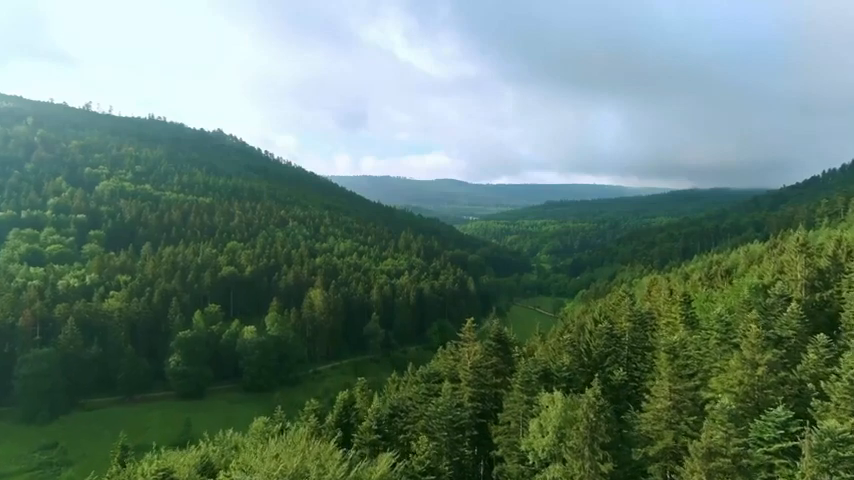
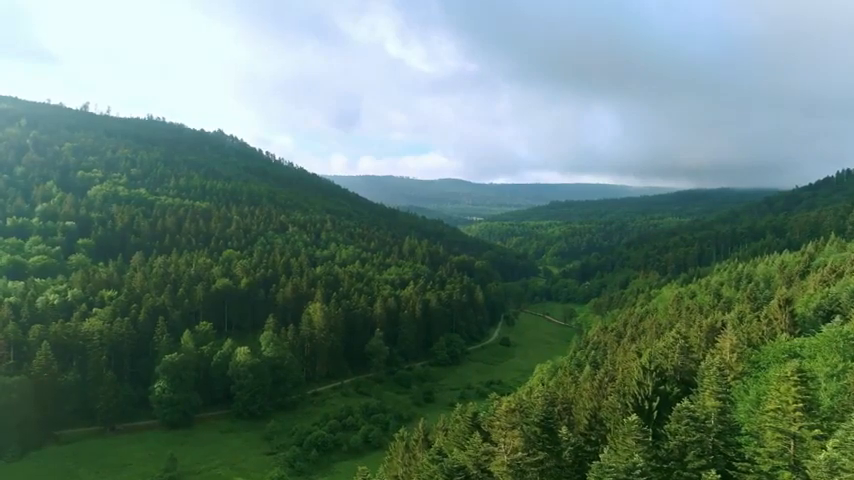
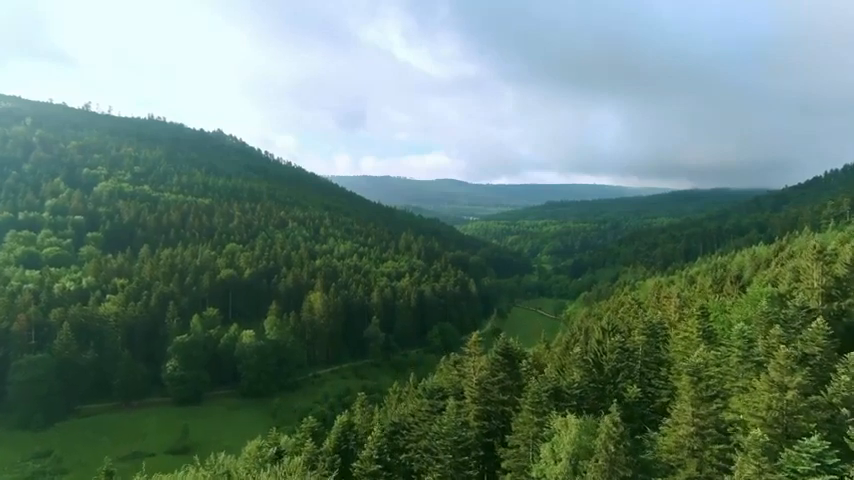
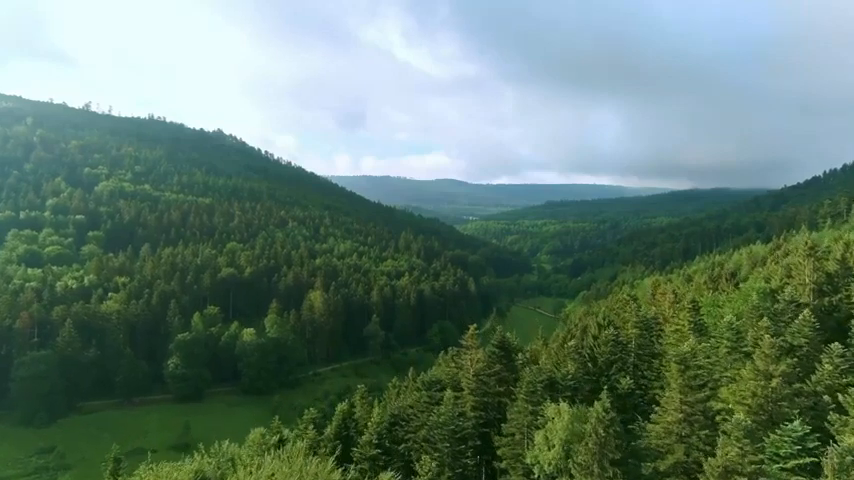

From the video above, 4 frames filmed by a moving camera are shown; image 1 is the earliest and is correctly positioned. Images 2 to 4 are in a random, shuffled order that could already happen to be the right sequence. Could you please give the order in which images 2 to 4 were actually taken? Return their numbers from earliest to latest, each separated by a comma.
4, 3, 2
